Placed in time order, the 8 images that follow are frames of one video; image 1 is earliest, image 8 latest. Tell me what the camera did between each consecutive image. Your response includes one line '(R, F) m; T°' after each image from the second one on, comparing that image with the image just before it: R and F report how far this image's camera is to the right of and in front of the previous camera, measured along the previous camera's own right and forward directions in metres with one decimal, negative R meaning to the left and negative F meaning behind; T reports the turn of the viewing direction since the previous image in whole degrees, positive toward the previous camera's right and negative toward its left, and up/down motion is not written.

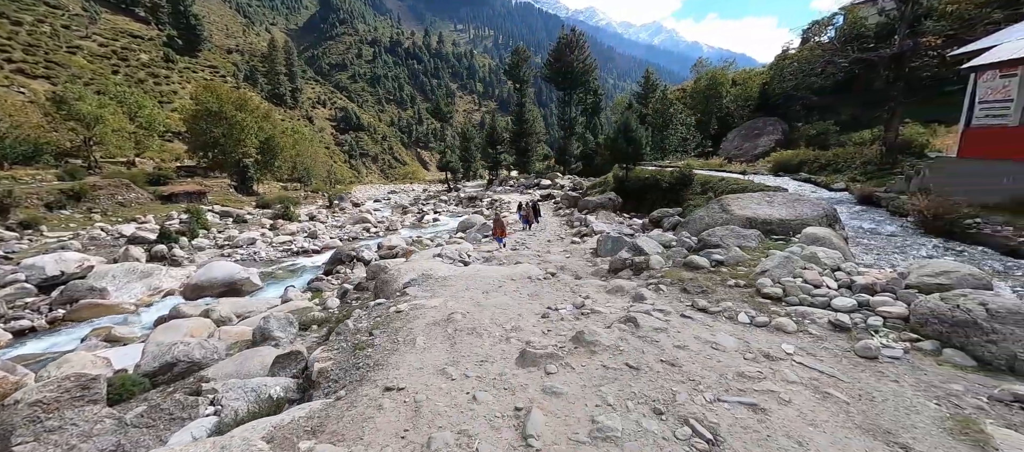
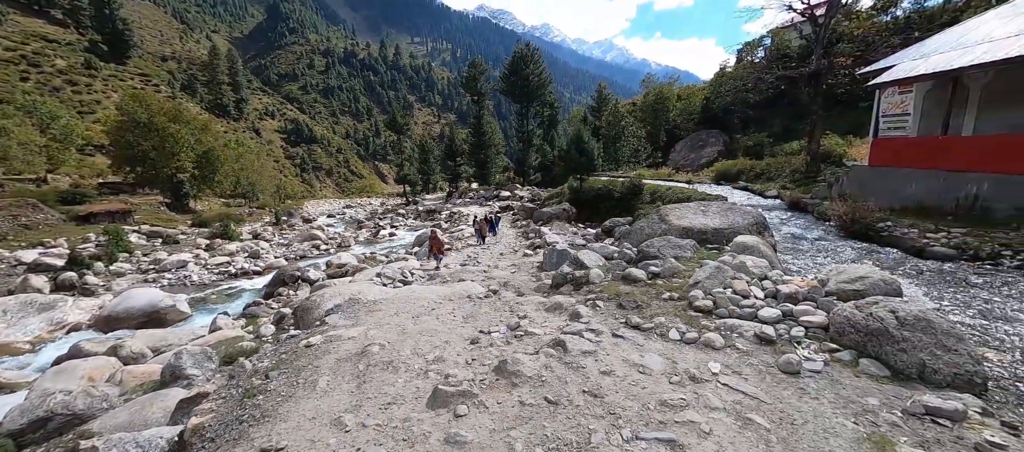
(+0.5, +0.4) m; +6°
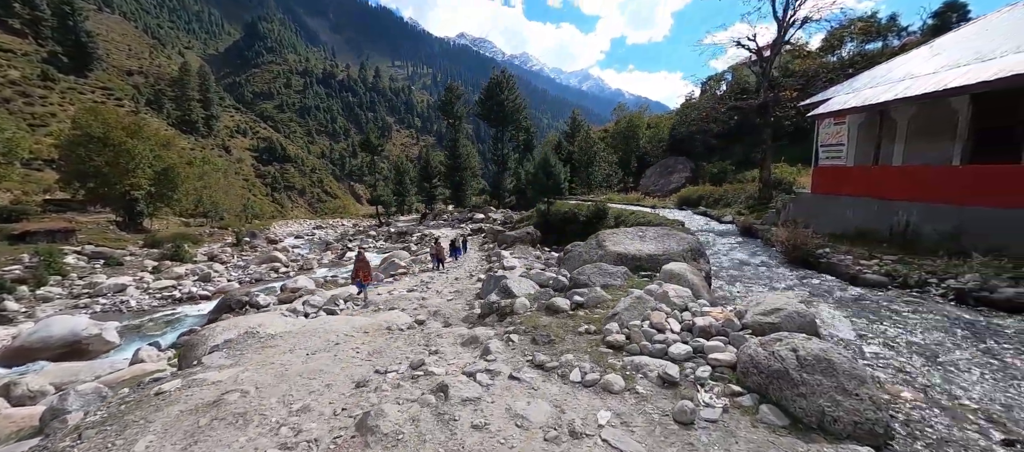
(+1.0, +0.4) m; +4°
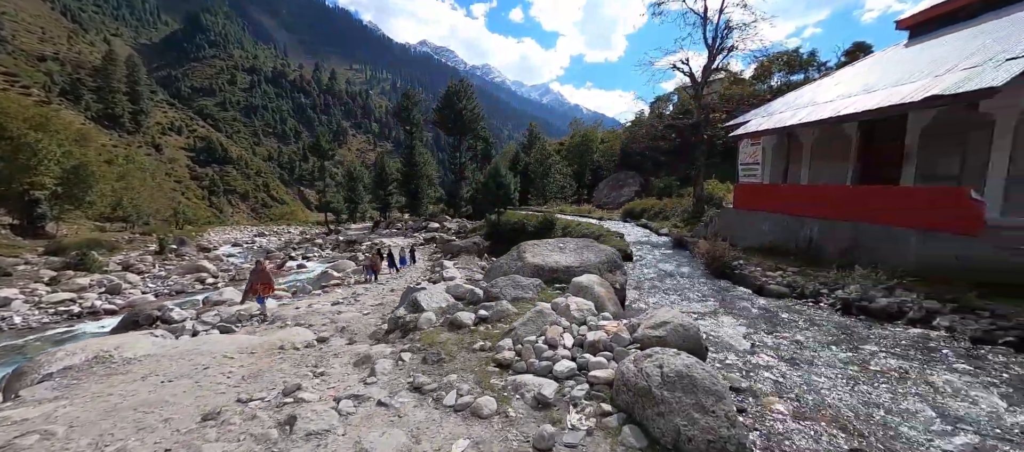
(+0.9, +0.2) m; +6°
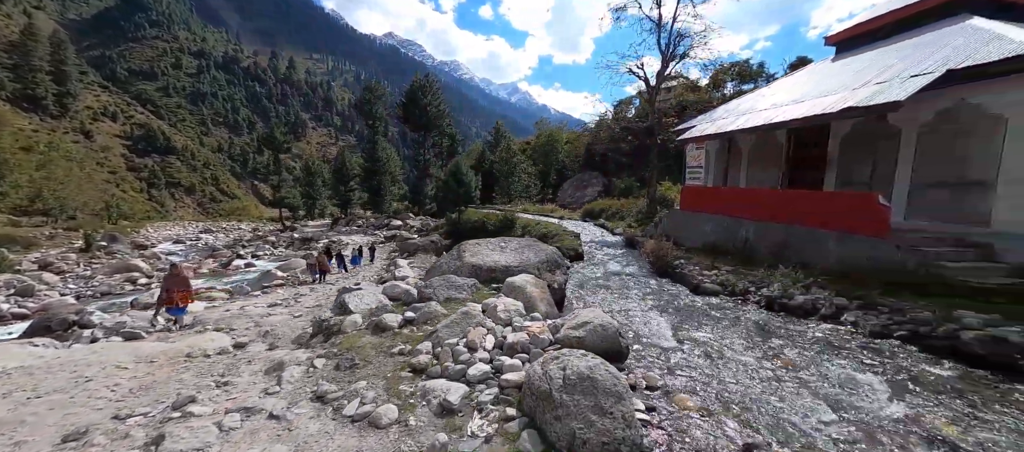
(+0.6, +0.1) m; +5°
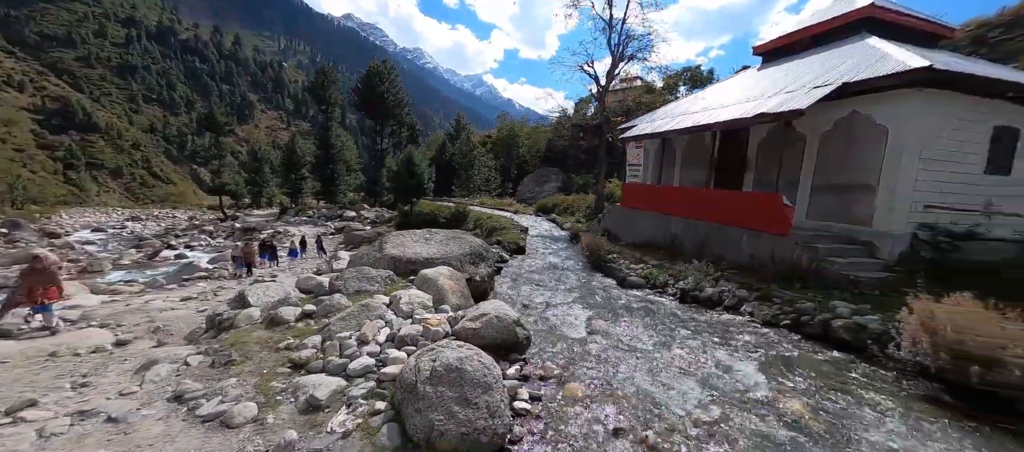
(+0.8, 0.0) m; +6°
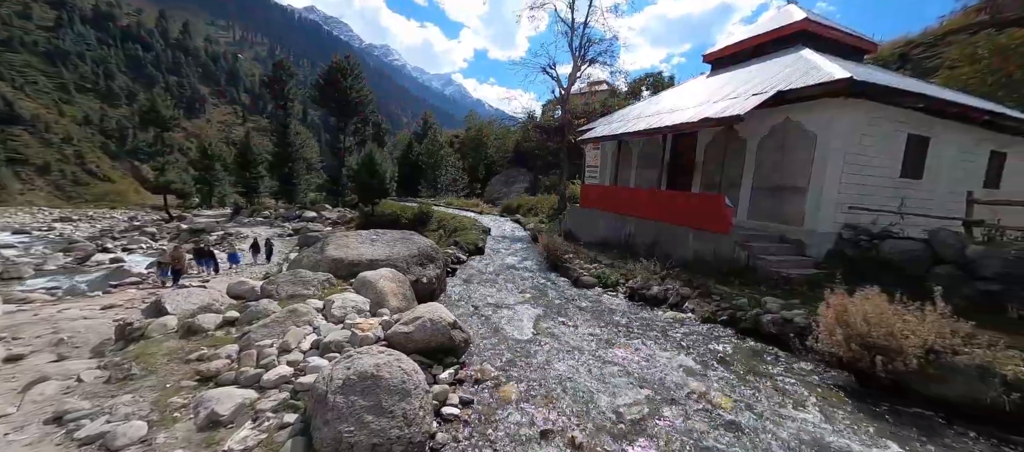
(+0.4, +0.1) m; +5°
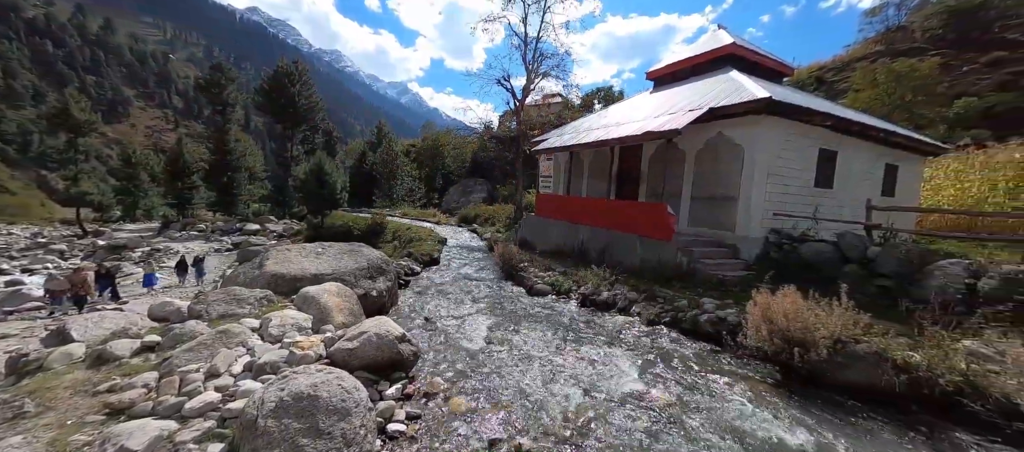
(+0.1, 0.0) m; +6°
